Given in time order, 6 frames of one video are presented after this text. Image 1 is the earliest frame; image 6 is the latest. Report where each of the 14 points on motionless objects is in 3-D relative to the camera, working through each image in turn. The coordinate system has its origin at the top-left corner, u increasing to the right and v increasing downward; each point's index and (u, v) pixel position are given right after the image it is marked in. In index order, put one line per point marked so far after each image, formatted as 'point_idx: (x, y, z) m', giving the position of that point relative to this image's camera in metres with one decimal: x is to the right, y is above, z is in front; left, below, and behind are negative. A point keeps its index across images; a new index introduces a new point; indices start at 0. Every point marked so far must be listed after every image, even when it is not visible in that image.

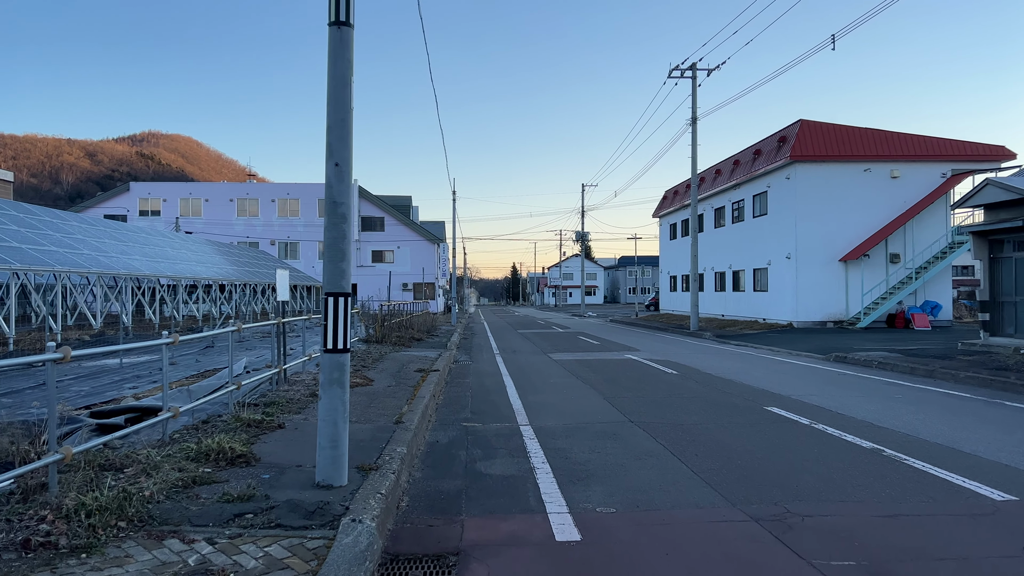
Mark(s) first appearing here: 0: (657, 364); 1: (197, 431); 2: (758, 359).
0: (+3.2, -1.7, +13.0) m
1: (-3.0, -1.4, +5.4) m
2: (+6.2, -1.8, +14.5) m
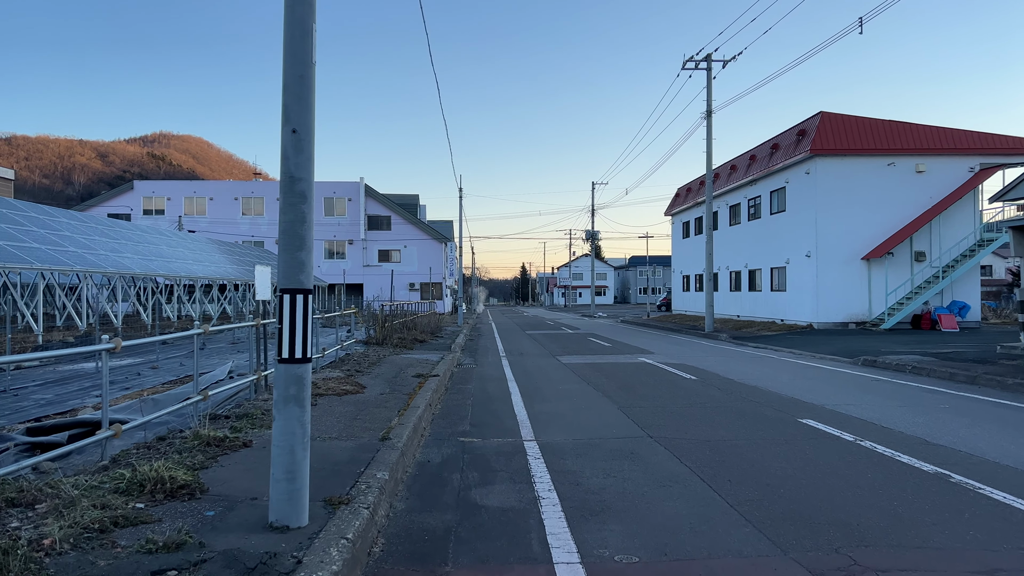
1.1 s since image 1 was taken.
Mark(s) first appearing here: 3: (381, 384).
0: (+3.4, -1.7, +12.1) m
1: (-2.9, -1.3, +4.6) m
2: (+6.3, -1.8, +13.6) m
3: (-2.1, -1.5, +9.2) m
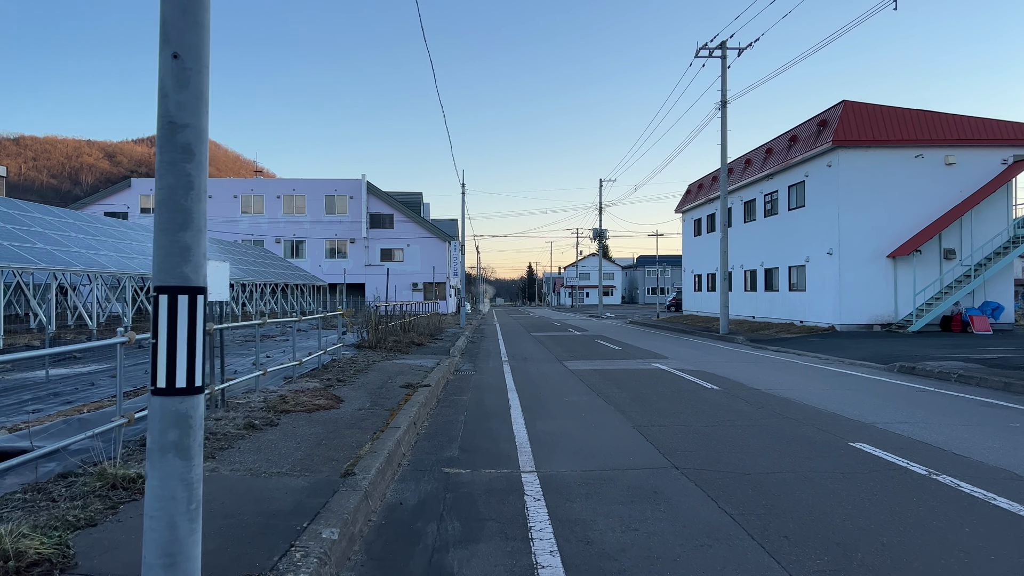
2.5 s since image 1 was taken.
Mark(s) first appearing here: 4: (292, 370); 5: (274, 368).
0: (+3.4, -1.7, +11.0) m
1: (-3.0, -1.3, +3.5) m
2: (+6.4, -1.7, +12.4) m
3: (-2.1, -1.5, +8.1) m
4: (-3.7, -1.4, +9.7) m
5: (-3.7, -1.3, +9.0) m
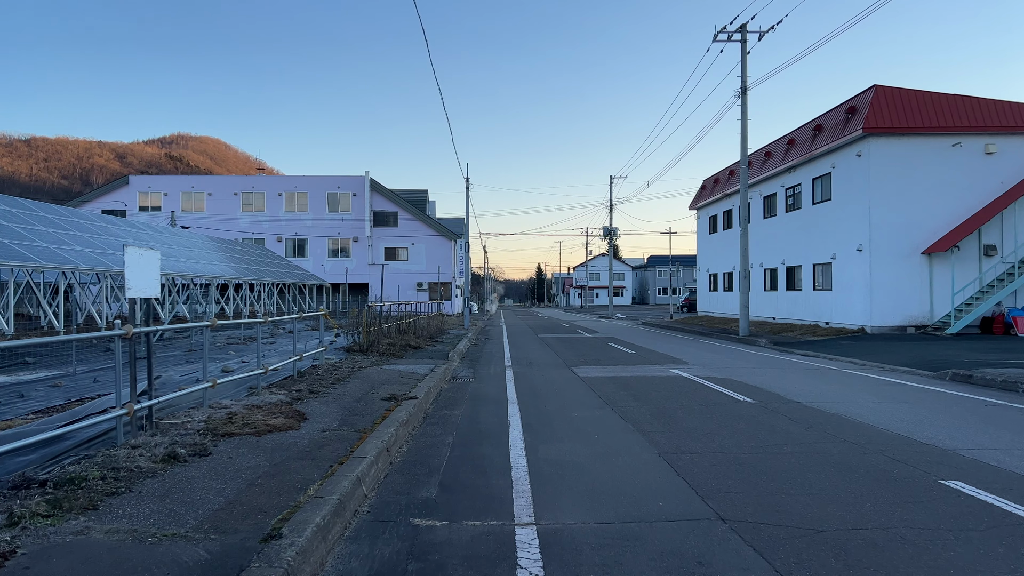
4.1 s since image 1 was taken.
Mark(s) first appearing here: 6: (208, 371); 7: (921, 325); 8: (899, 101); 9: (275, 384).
0: (+3.4, -1.6, +9.6) m
1: (-3.1, -1.3, +2.3) m
2: (+6.4, -1.7, +11.0) m
3: (-2.1, -1.5, +6.8) m
4: (-3.7, -1.3, +8.4) m
5: (-3.7, -1.2, +7.8) m
6: (-5.0, -1.4, +9.5) m
7: (+13.4, -1.2, +19.0) m
8: (+12.6, +6.1, +18.8) m
9: (-3.4, -1.4, +8.3) m
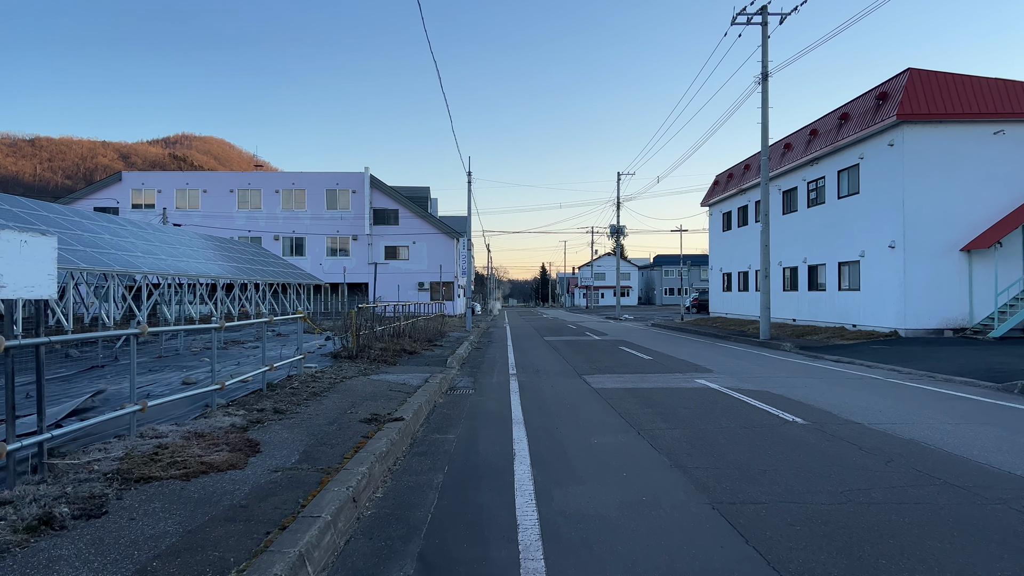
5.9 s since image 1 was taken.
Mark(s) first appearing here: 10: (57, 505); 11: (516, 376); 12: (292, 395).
0: (+3.5, -1.6, +8.3) m
1: (-3.1, -1.2, +1.0) m
2: (+6.5, -1.7, +9.6) m
3: (-2.1, -1.4, +5.5) m
4: (-3.6, -1.3, +7.1) m
5: (-3.7, -1.2, +6.5) m
6: (-4.9, -1.4, +8.2) m
7: (+13.6, -1.2, +17.6) m
8: (+12.7, +6.1, +17.4) m
9: (-3.3, -1.4, +7.0) m
10: (-2.8, -1.3, +3.6) m
11: (+0.1, -1.8, +11.6) m
12: (-2.9, -1.4, +7.6) m
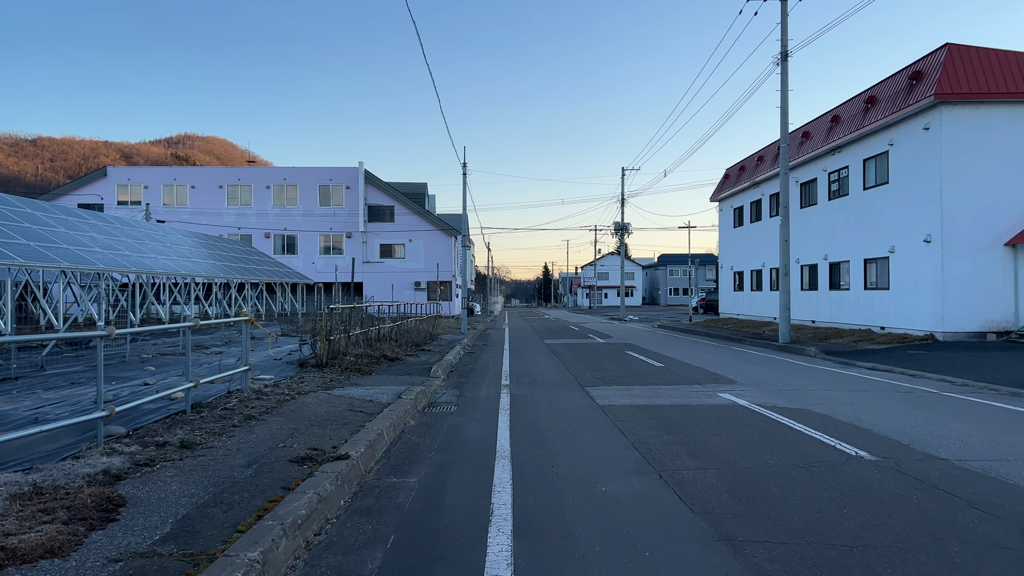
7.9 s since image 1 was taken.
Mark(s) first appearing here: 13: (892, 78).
0: (+3.3, -1.6, +6.7) m
1: (-3.3, -1.2, -0.6) m
2: (+6.4, -1.7, +8.0) m
3: (-2.2, -1.4, +3.9) m
4: (-3.8, -1.3, +5.5) m
5: (-3.8, -1.2, +4.9) m
6: (-5.1, -1.3, +6.7) m
7: (+13.5, -1.2, +15.9) m
8: (+12.6, +6.1, +15.7) m
9: (-3.5, -1.4, +5.4) m
10: (-3.0, -1.3, +2.0) m
11: (-0.1, -1.7, +10.0) m
12: (-3.1, -1.4, +6.0) m
13: (+11.8, +6.5, +18.0) m
